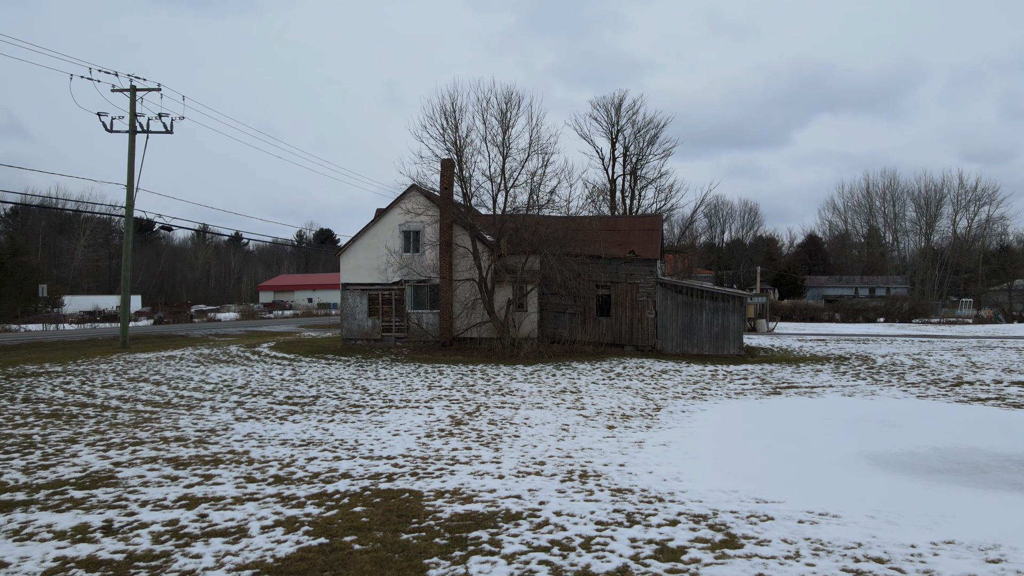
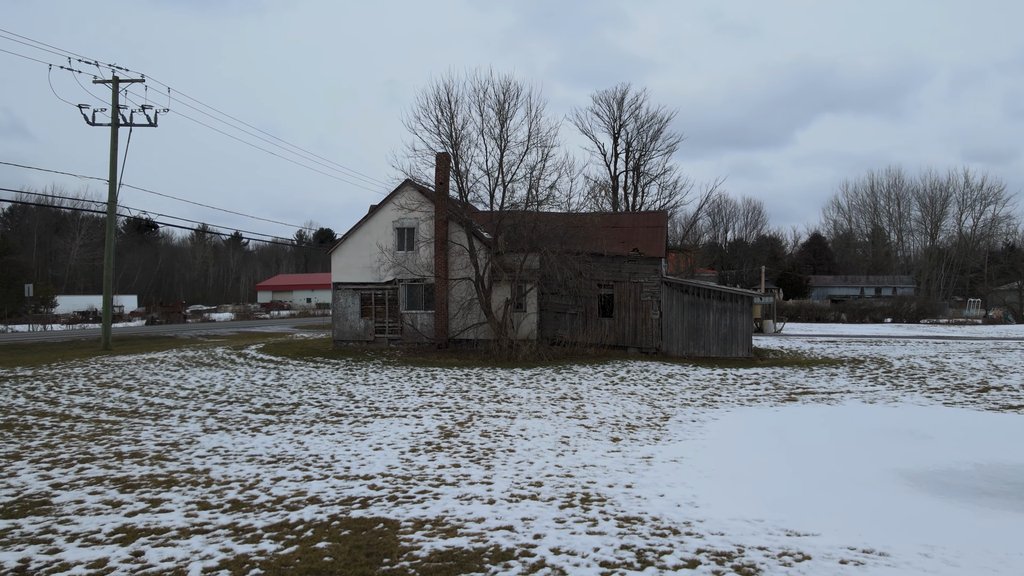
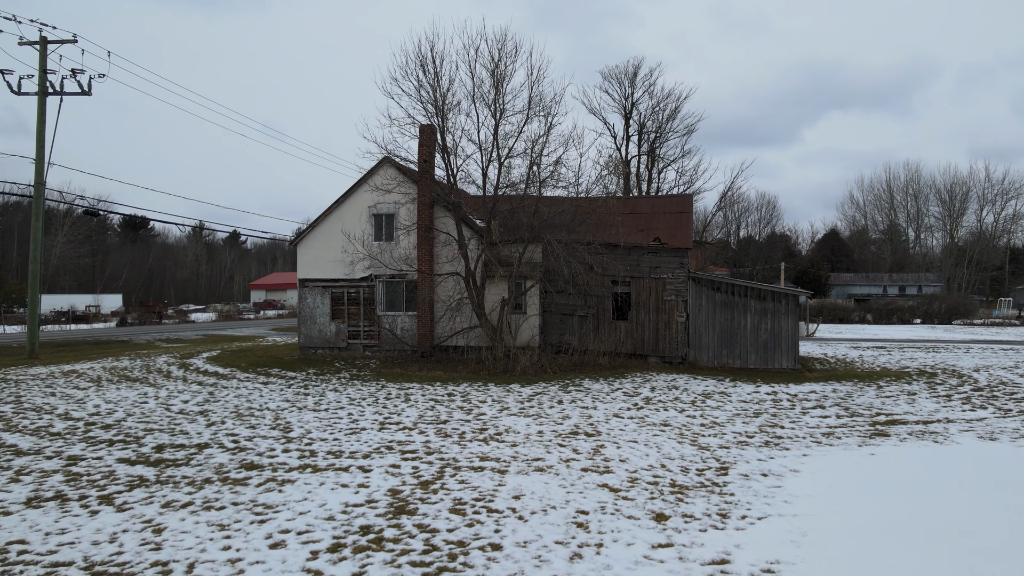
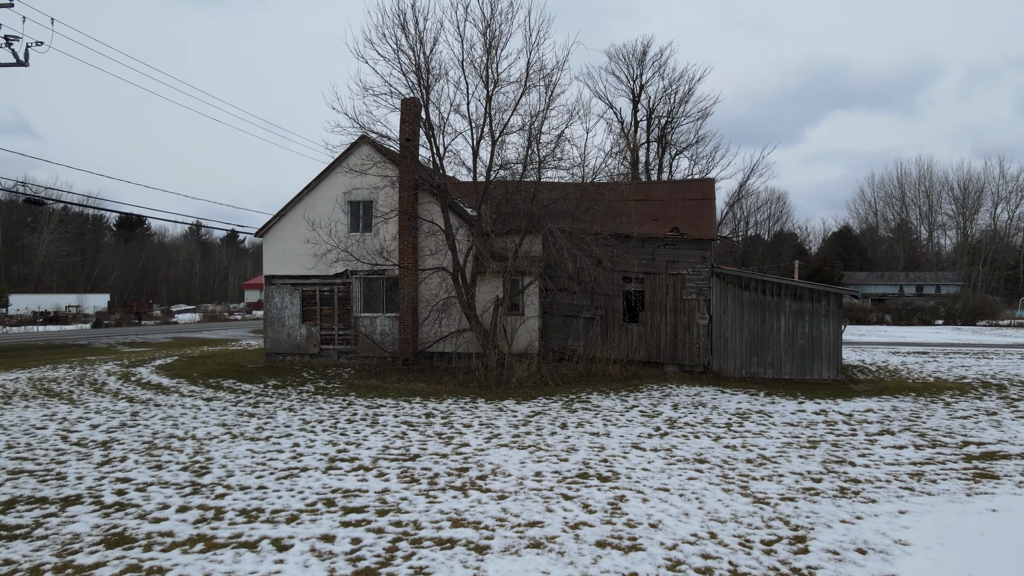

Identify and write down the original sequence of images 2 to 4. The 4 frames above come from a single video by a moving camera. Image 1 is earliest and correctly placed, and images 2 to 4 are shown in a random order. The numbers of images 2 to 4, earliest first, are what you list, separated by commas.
2, 3, 4
